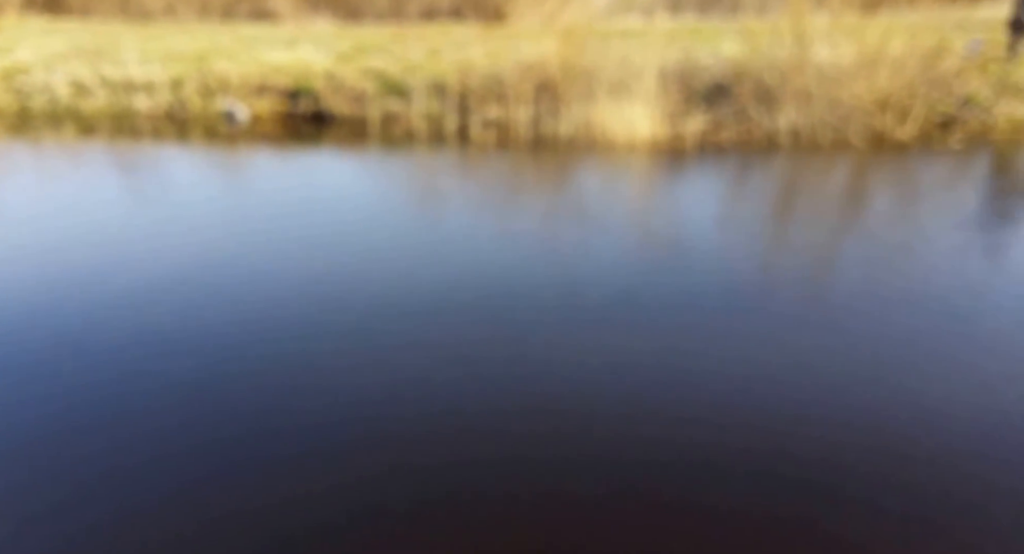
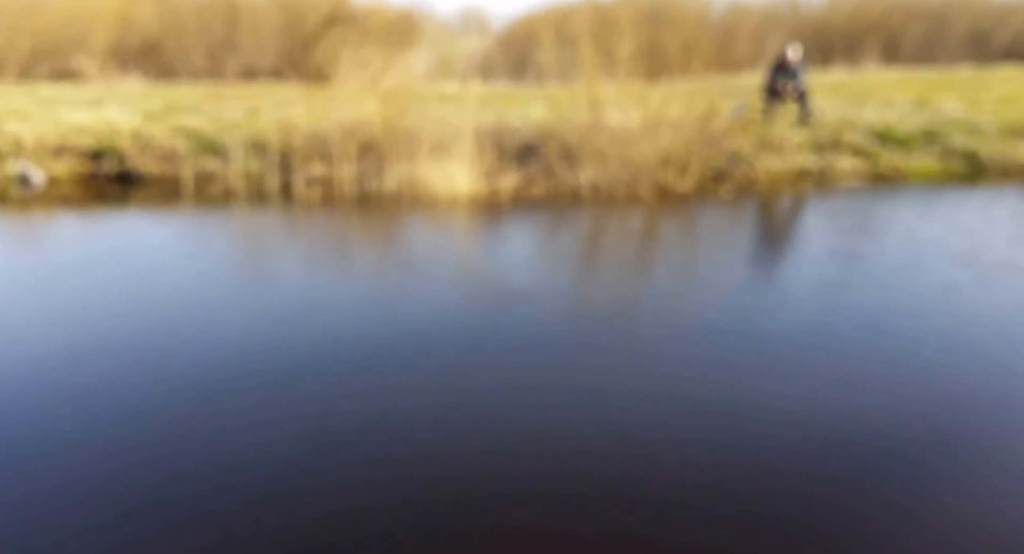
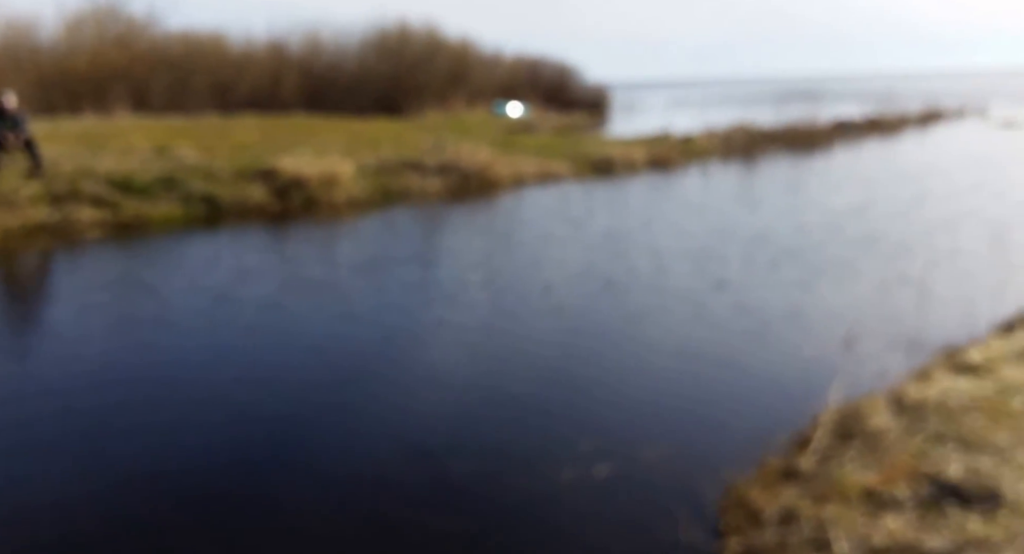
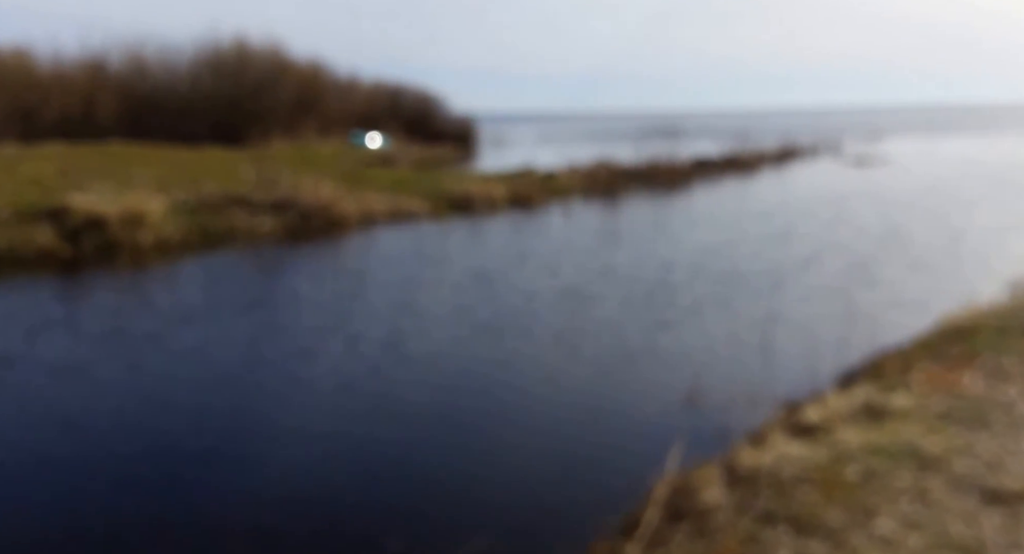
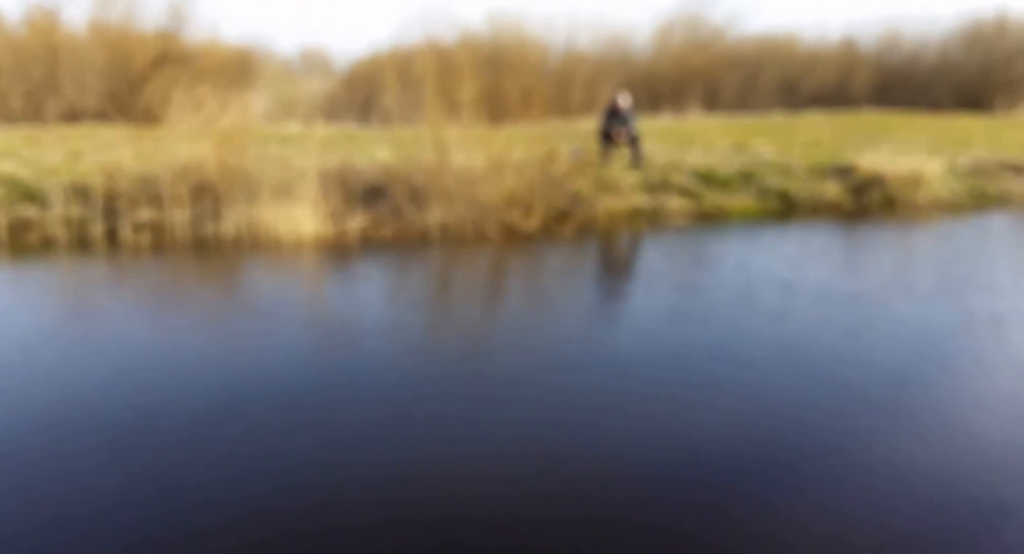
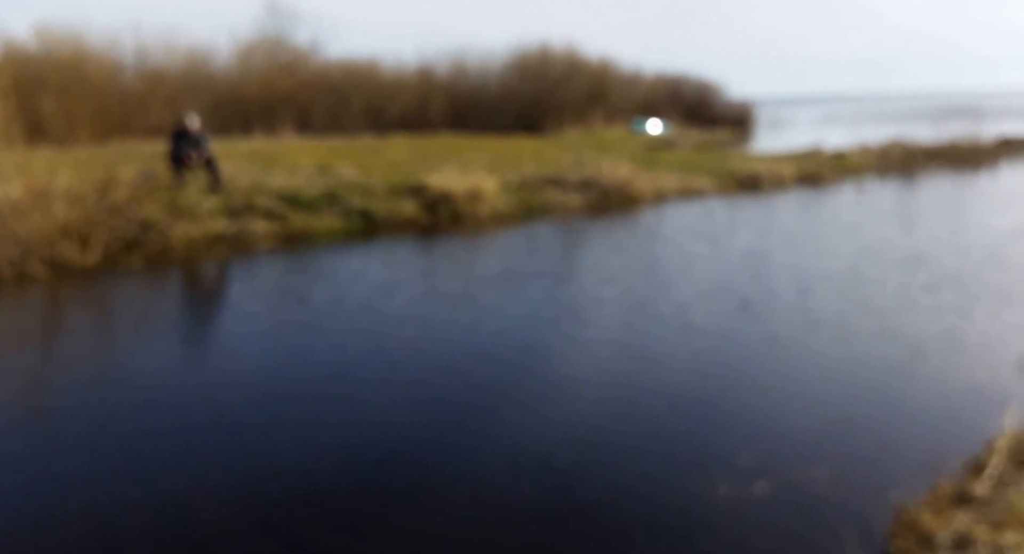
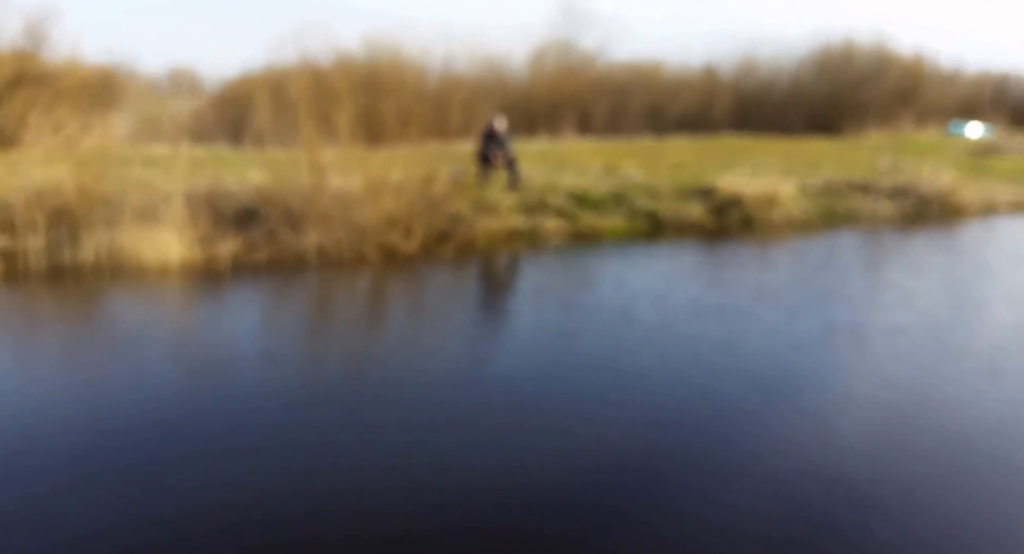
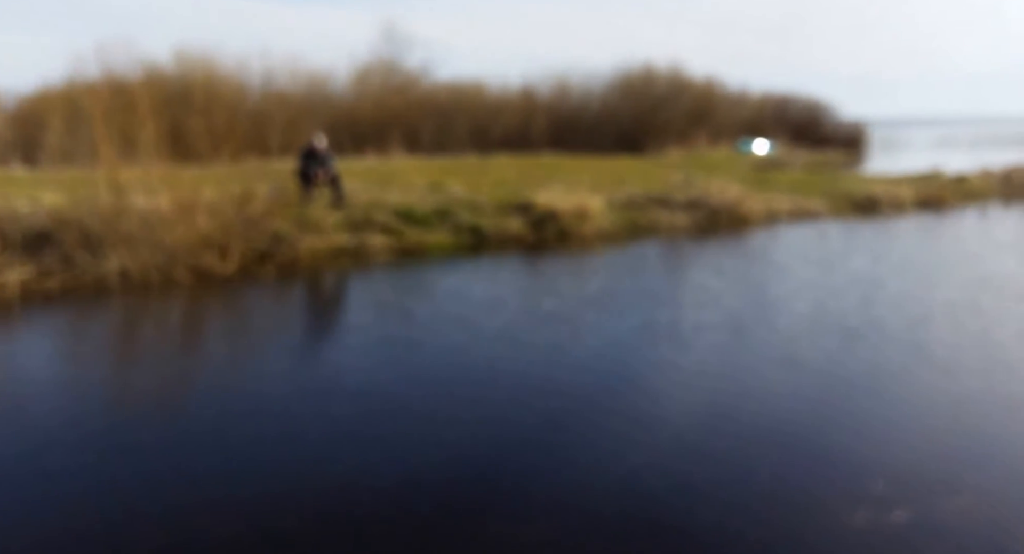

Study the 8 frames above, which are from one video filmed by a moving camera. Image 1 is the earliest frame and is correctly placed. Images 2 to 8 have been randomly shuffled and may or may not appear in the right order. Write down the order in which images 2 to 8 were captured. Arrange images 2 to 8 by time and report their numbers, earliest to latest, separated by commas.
2, 5, 7, 8, 6, 3, 4
